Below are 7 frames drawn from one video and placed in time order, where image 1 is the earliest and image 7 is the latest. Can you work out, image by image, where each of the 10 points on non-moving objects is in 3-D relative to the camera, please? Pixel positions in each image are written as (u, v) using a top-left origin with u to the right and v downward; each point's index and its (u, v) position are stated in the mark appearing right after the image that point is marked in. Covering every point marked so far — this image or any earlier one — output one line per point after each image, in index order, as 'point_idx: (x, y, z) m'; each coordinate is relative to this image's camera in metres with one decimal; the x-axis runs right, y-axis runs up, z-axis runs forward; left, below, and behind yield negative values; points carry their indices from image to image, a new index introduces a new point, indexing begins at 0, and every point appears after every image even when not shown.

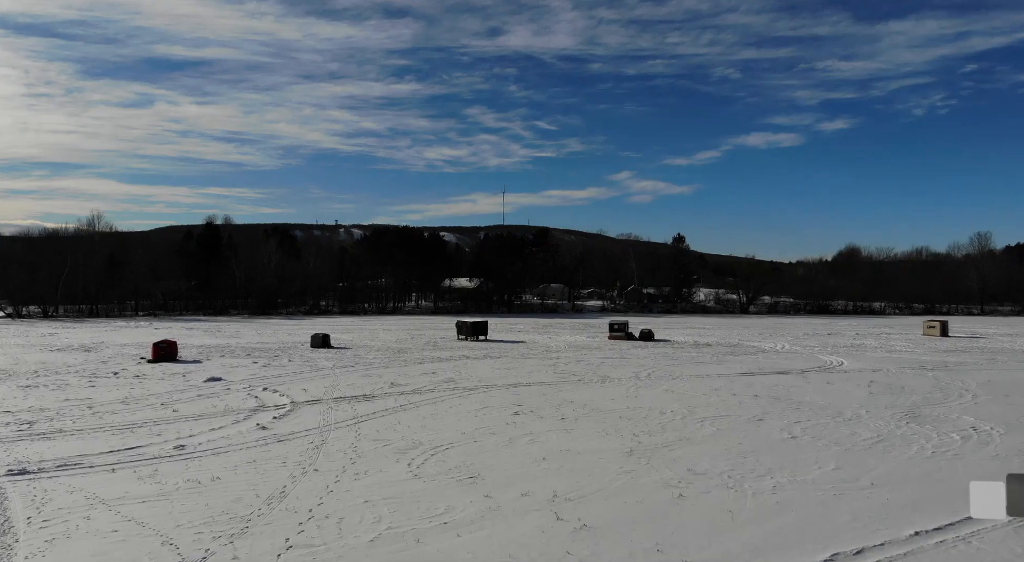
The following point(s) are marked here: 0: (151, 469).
0: (-6.7, -3.5, +14.0) m
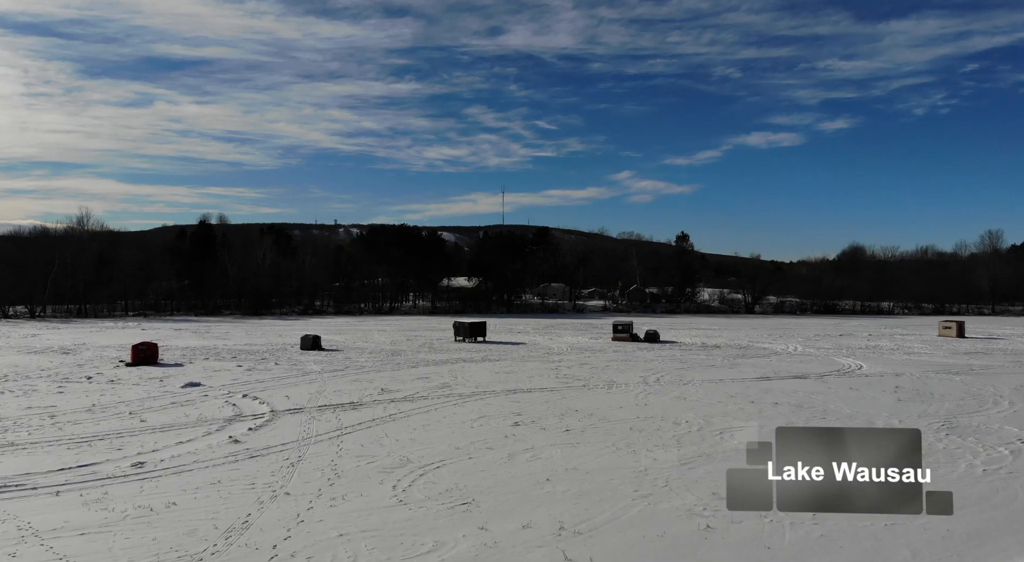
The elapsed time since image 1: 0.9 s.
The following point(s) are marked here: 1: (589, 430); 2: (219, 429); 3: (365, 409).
0: (-6.7, -3.4, +12.3) m
1: (+1.7, -3.2, +16.2) m
2: (-6.6, -3.3, +17.1) m
3: (-3.7, -3.2, +18.9) m
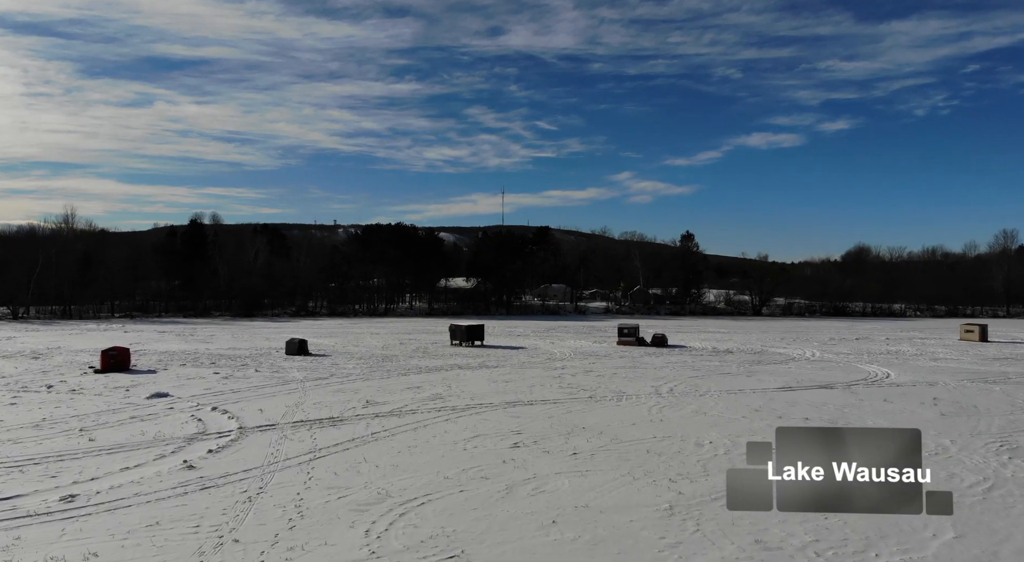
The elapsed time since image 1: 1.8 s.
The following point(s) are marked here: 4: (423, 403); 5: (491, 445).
0: (-6.7, -3.4, +10.1) m
1: (+1.6, -3.2, +14.1) m
2: (-6.6, -3.3, +15.0) m
3: (-3.7, -3.2, +16.8) m
4: (-2.3, -3.2, +19.6) m
5: (-0.4, -3.2, +14.7) m
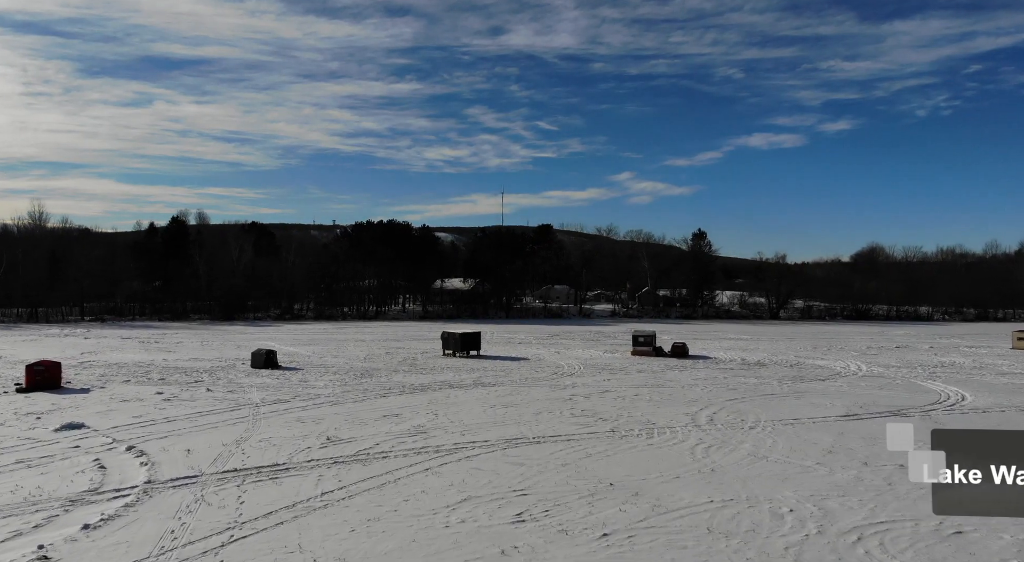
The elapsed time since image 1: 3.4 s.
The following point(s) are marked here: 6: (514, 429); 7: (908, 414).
0: (-6.7, -3.5, +5.8) m
1: (+1.7, -3.3, +9.8) m
2: (-6.6, -3.4, +10.7) m
3: (-3.7, -3.3, +12.5) m
4: (-2.3, -3.2, +15.3) m
5: (-0.4, -3.2, +10.4) m
6: (0.0, -3.2, +16.3) m
7: (+9.9, -3.3, +19.1) m
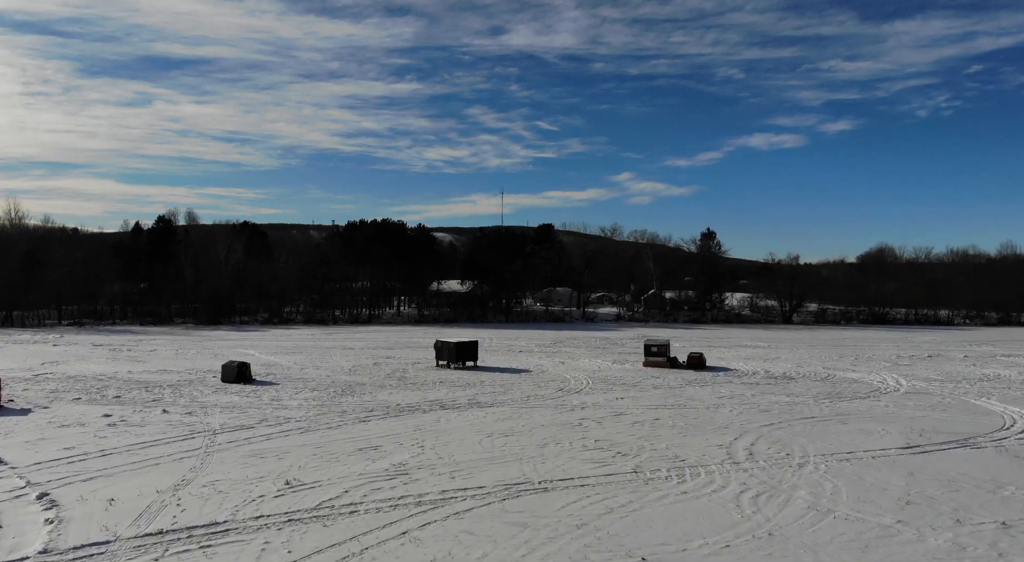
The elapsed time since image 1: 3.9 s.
0: (-6.7, -3.6, +3.0) m
1: (+1.7, -3.4, +6.9) m
2: (-6.6, -3.5, +7.8) m
3: (-3.6, -3.4, +9.6) m
4: (-2.3, -3.4, +12.4) m
5: (-0.4, -3.4, +7.5) m
6: (0.0, -3.3, +13.5) m
7: (+10.0, -3.5, +16.2) m
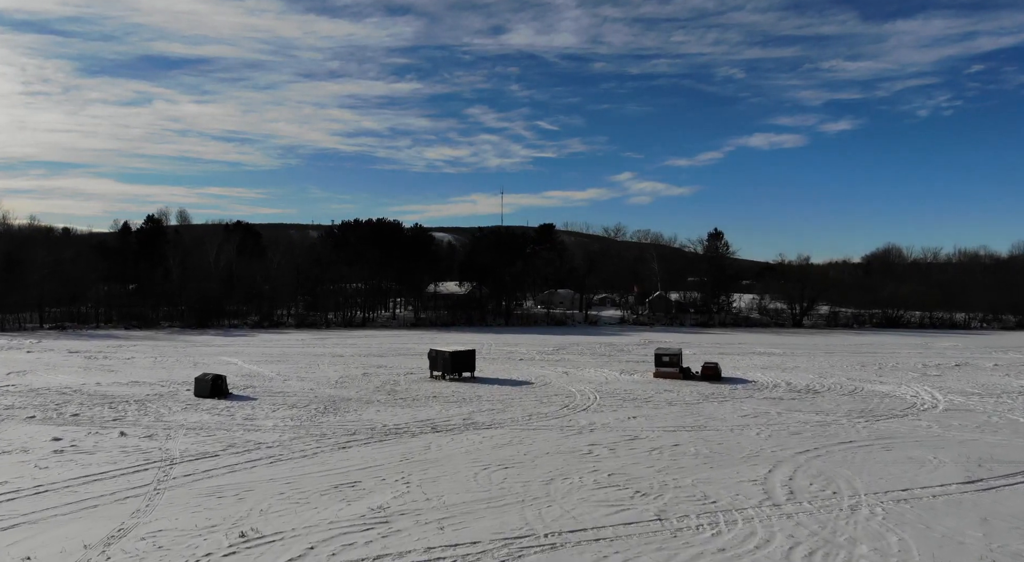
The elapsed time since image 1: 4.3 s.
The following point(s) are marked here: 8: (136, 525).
0: (-6.7, -3.8, +0.8) m
1: (+1.7, -3.6, +4.8) m
2: (-6.6, -3.7, +5.6) m
3: (-3.6, -3.6, +7.5) m
4: (-2.3, -3.5, +10.3) m
5: (-0.4, -3.5, +5.4) m
6: (+0.1, -3.5, +11.3) m
7: (+10.0, -3.7, +14.0) m
8: (-5.6, -3.5, +11.2) m
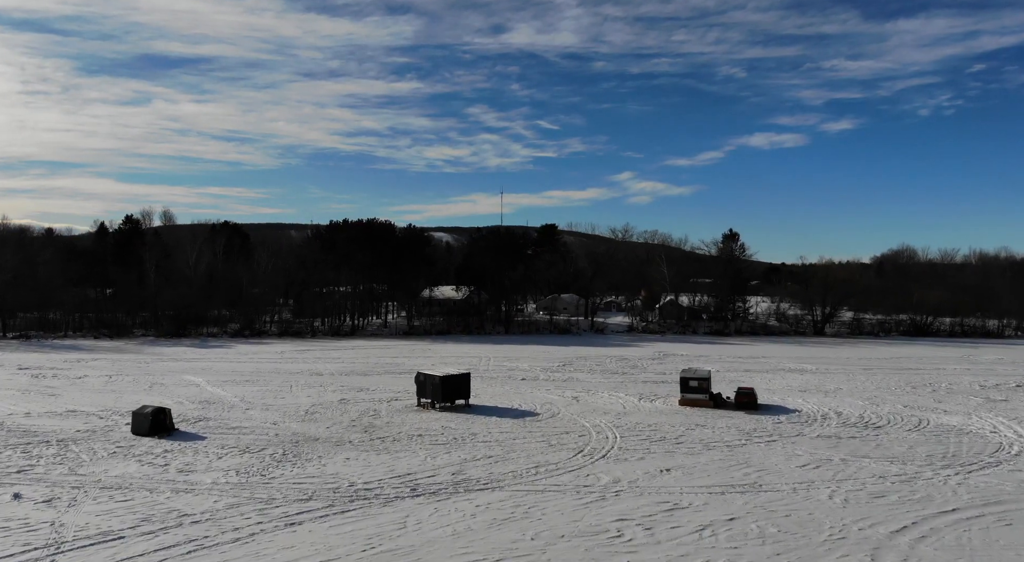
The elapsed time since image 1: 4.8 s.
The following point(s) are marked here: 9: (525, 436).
0: (-6.6, -4.1, -3.0) m
1: (+1.7, -3.9, +0.9) m
2: (-6.6, -4.1, +1.8) m
3: (-3.6, -3.9, +3.6) m
4: (-2.2, -3.9, +6.4) m
5: (-0.3, -3.9, +1.5) m
6: (+0.1, -3.9, +7.4) m
7: (+10.0, -4.0, +10.2) m
8: (-5.5, -3.9, +7.4) m
9: (+0.4, -3.7, +18.3) m
